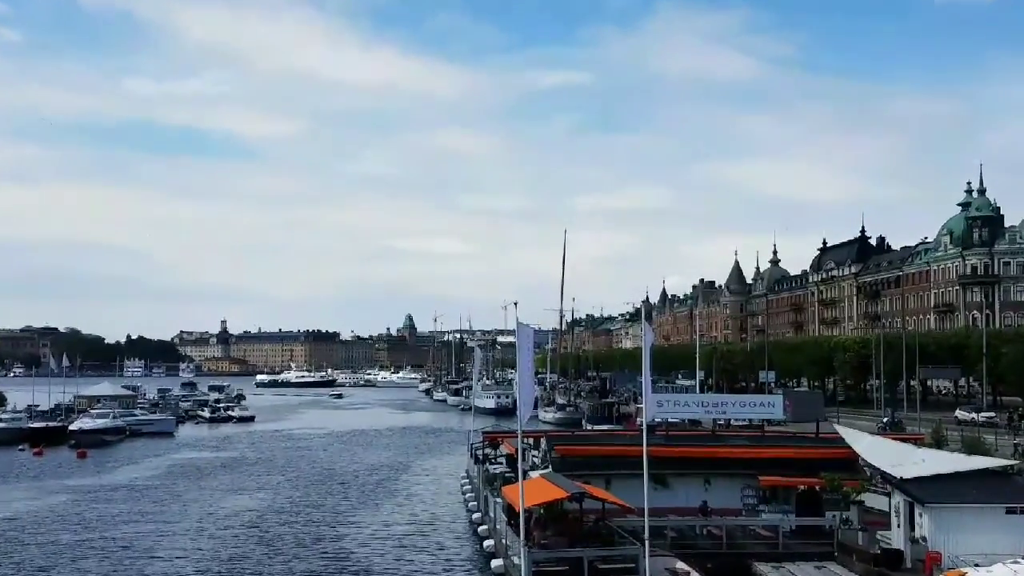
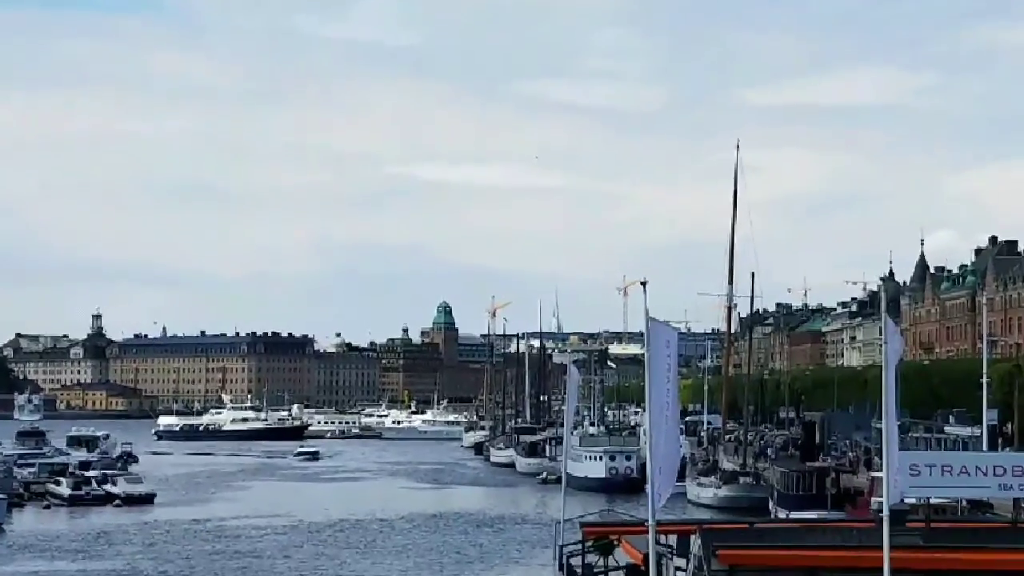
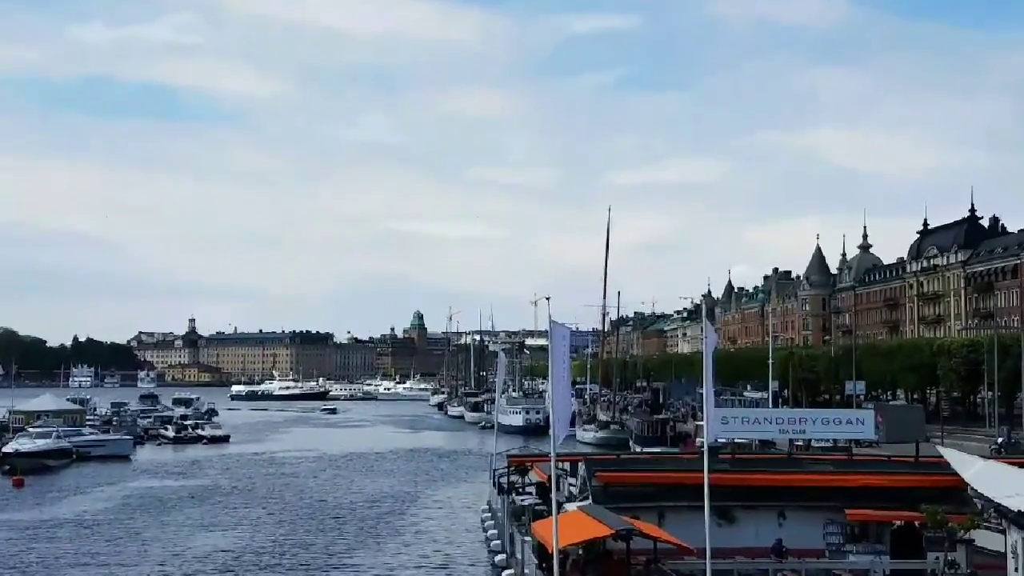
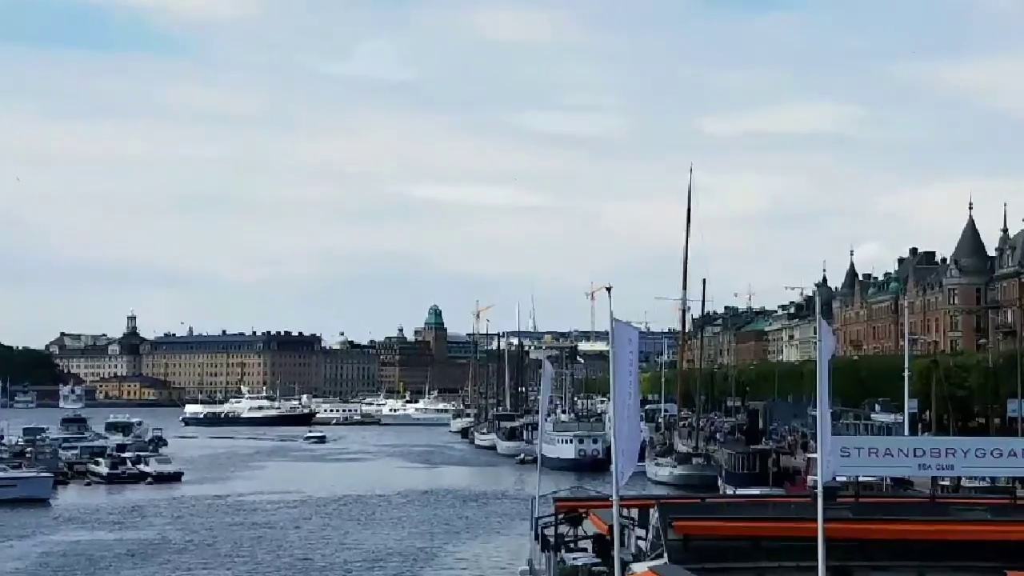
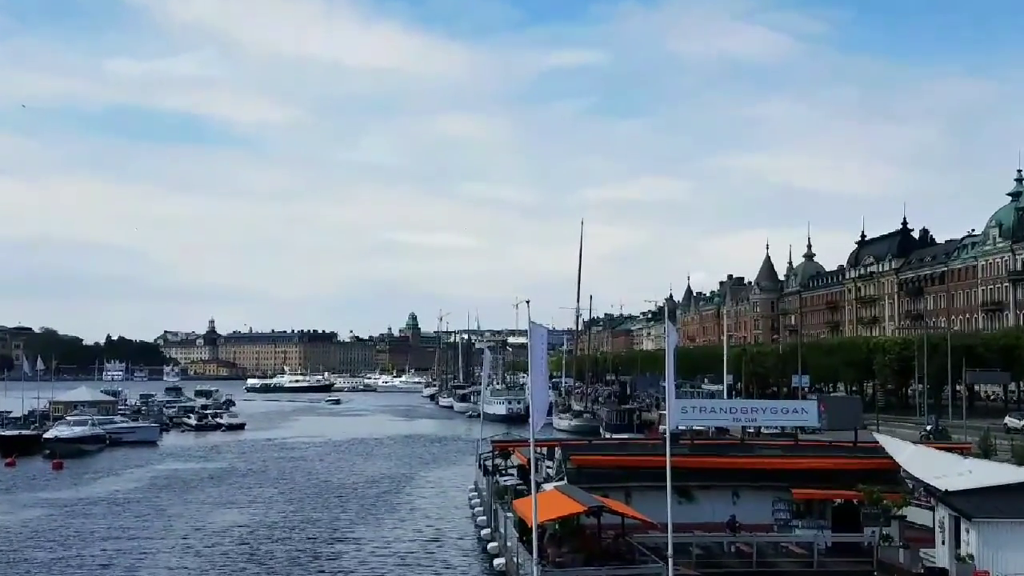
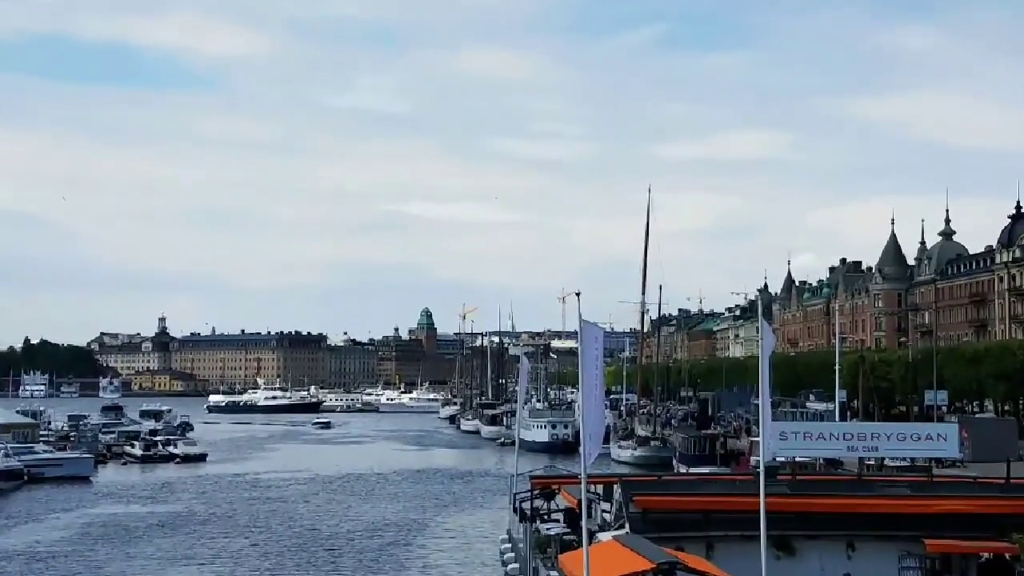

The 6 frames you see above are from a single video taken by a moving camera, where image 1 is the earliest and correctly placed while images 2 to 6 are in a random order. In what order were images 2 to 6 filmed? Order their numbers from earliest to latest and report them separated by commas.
5, 3, 6, 4, 2
